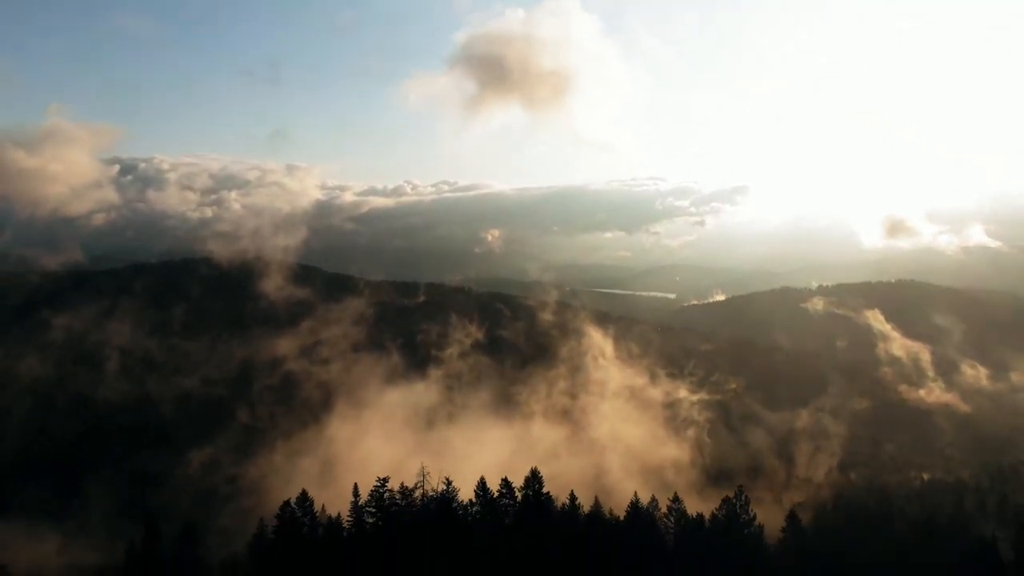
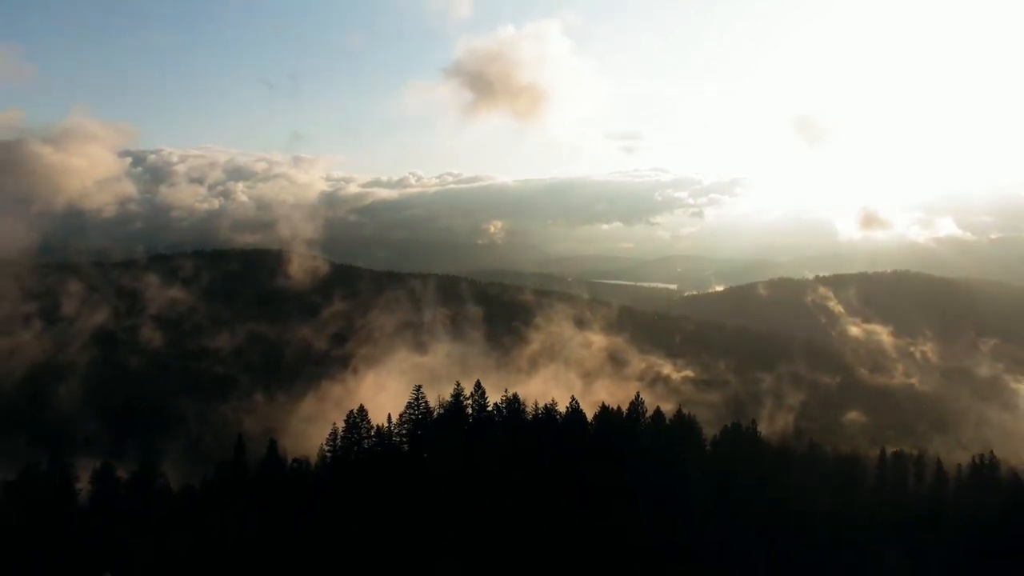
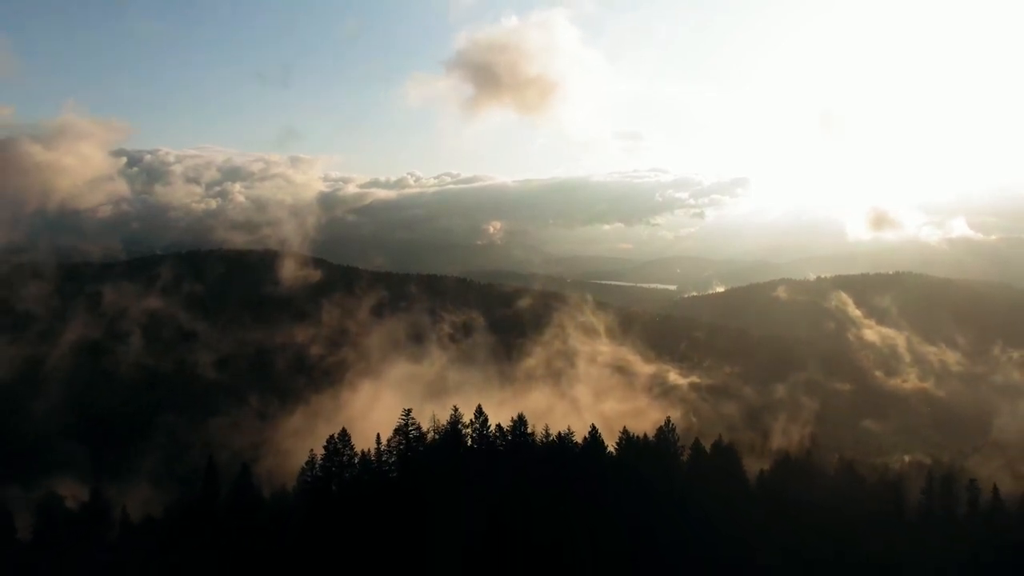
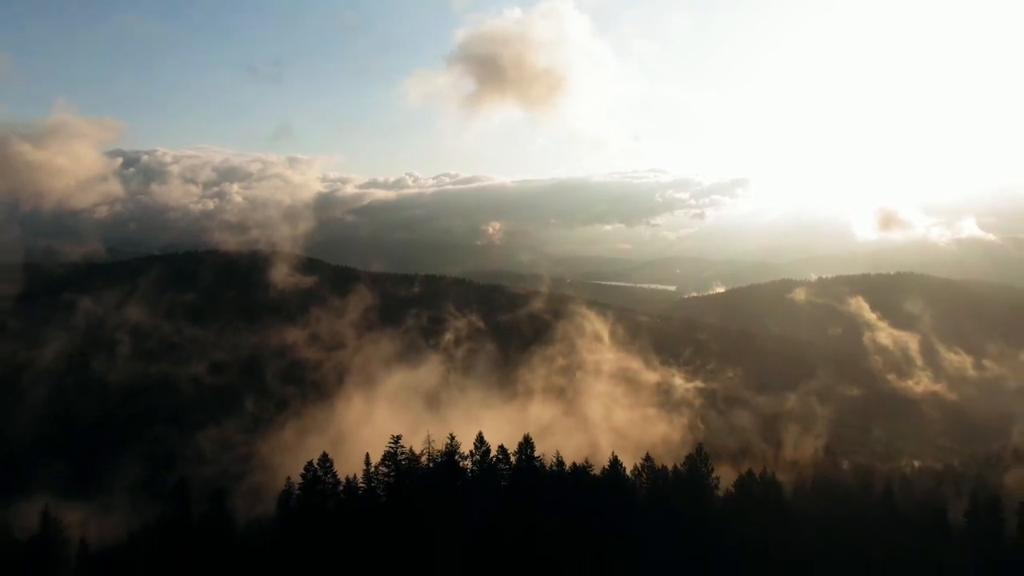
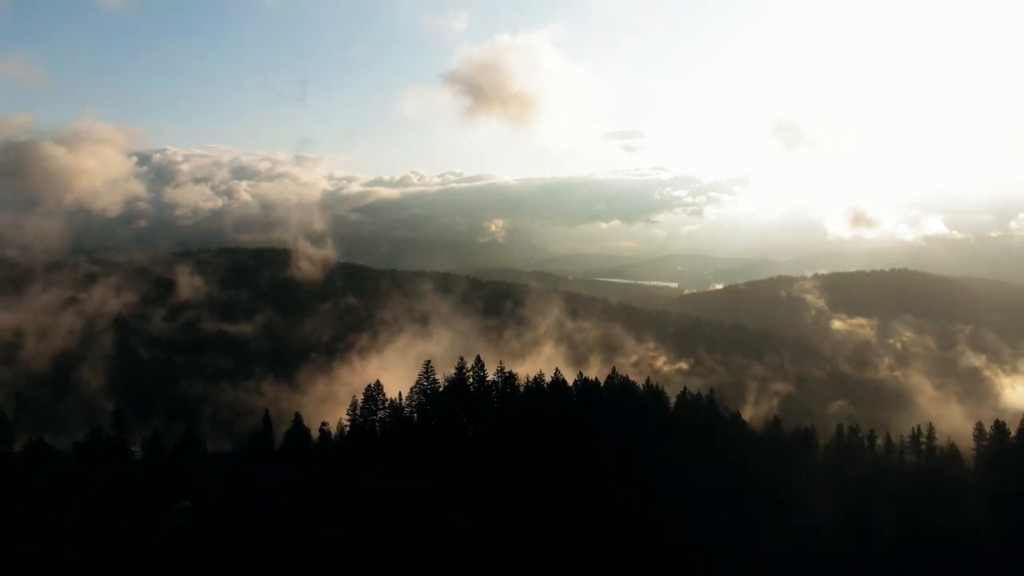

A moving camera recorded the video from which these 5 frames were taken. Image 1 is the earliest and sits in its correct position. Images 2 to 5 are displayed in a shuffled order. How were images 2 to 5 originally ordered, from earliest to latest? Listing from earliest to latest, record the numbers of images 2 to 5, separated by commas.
4, 3, 2, 5
